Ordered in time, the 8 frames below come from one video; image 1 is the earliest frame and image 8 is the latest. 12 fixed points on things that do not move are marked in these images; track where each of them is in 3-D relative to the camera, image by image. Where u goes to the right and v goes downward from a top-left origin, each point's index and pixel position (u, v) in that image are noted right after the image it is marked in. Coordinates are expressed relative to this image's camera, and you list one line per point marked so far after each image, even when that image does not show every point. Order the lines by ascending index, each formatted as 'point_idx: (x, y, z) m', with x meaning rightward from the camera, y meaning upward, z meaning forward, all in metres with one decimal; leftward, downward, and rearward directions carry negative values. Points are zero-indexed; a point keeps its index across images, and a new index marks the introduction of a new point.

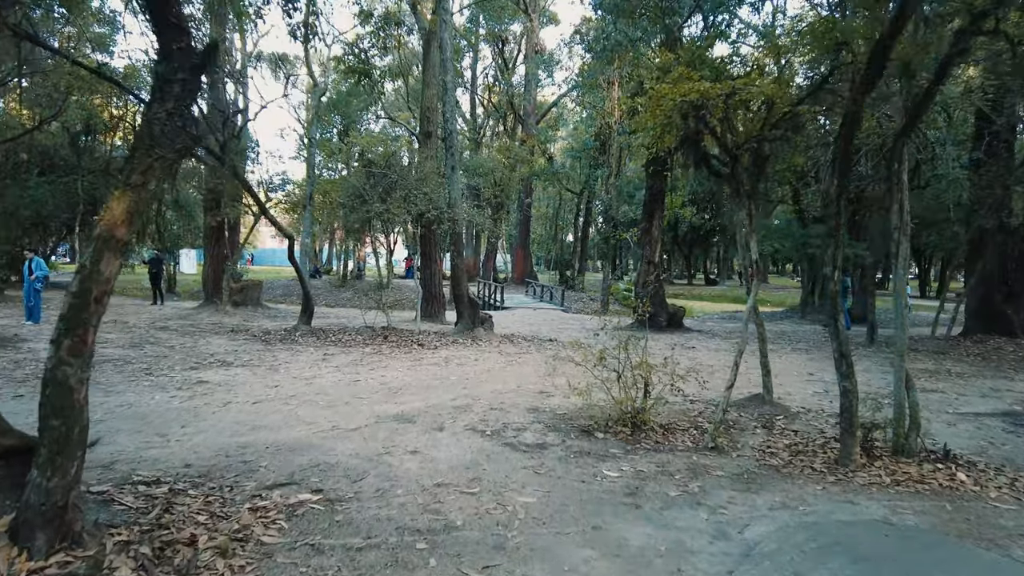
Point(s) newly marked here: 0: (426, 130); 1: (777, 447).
0: (-1.8, +3.3, +13.8) m
1: (+2.1, -1.3, +5.2) m
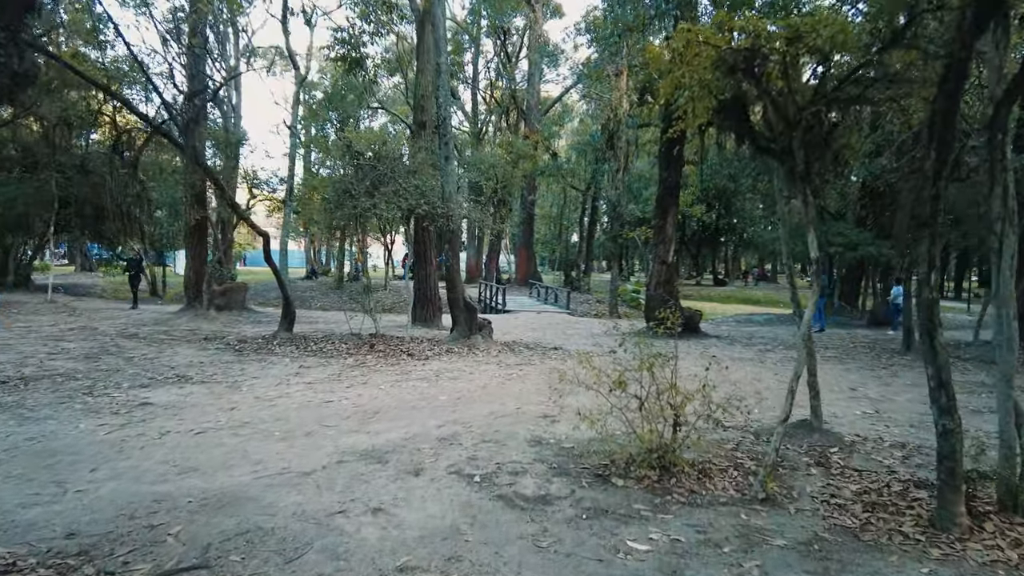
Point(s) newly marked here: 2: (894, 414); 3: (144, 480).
0: (-1.8, +3.2, +12.7) m
1: (+2.1, -1.3, +4.1) m
2: (+3.9, -1.3, +6.7) m
3: (-2.3, -1.2, +4.1) m
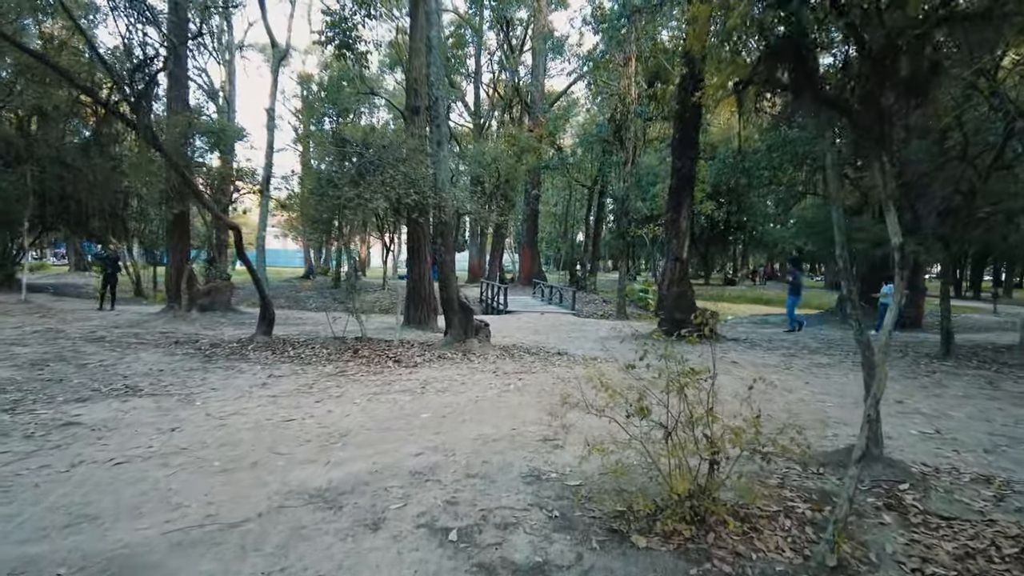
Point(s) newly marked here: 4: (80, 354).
0: (-1.7, +3.2, +11.8) m
1: (+2.0, -1.3, +3.1) m
2: (+3.8, -1.2, +5.7) m
3: (-2.3, -1.2, +3.1) m
4: (-5.9, -0.9, +9.0) m
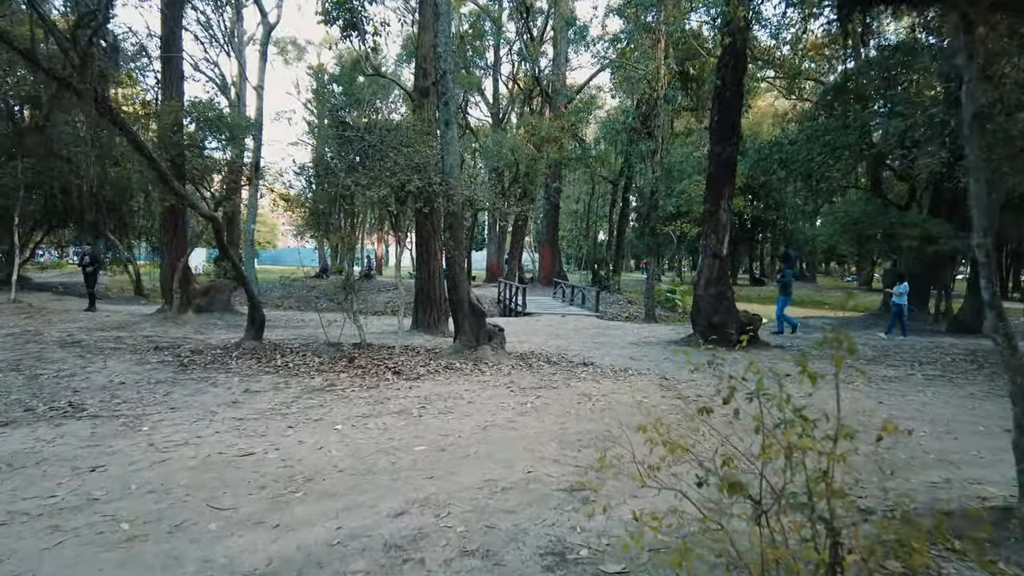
0: (-1.4, +3.2, +10.6) m
1: (+2.0, -1.3, +1.8) m
2: (+3.9, -1.3, +4.3) m
3: (-2.3, -1.2, +2.0) m
4: (-5.6, -0.9, +8.0) m
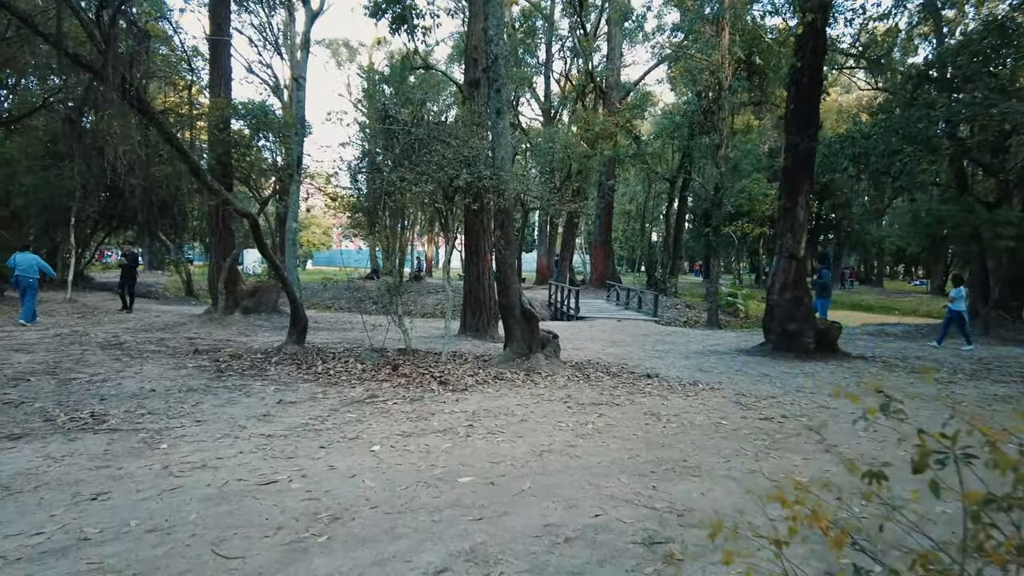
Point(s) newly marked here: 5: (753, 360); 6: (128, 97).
0: (-0.6, +3.2, +10.0) m
1: (+2.2, -1.3, +1.0) m
2: (+4.3, -1.3, +3.4) m
3: (-2.1, -1.2, +1.5) m
4: (-5.0, -0.9, +7.7) m
5: (+3.5, -1.0, +9.6) m
6: (-4.0, +2.0, +6.9) m
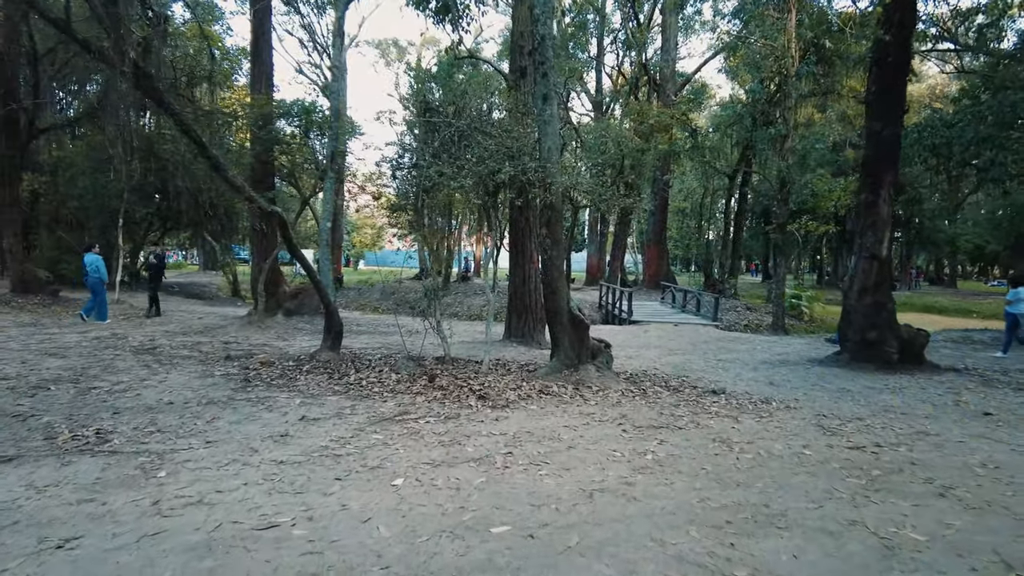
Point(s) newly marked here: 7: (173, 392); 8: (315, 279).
0: (+0.1, +3.2, +9.3) m
1: (+2.2, -1.4, +0.2) m
2: (+4.4, -1.4, +2.3) m
3: (-2.1, -1.2, +1.0) m
4: (-4.5, -0.9, +7.4) m
5: (+4.1, -1.1, +8.6) m
6: (-3.5, +1.9, +6.5) m
7: (-3.2, -1.0, +6.4) m
8: (-2.4, +0.1, +8.2) m
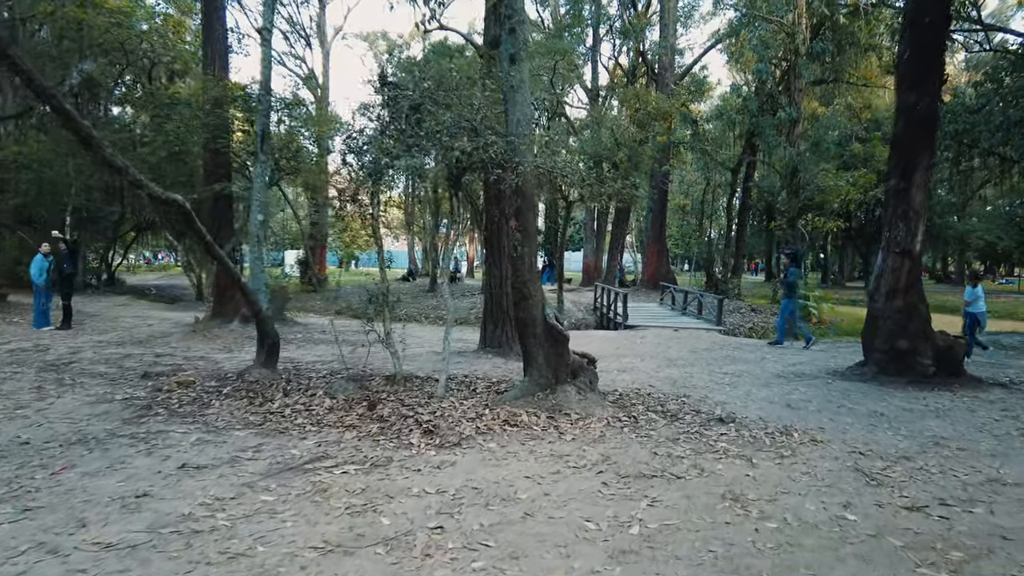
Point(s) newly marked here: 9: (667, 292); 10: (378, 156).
0: (-0.3, +3.1, +8.1) m
1: (+1.8, -1.4, -1.1) m
2: (+4.1, -1.4, +1.0) m
3: (-2.4, -1.3, -0.3) m
4: (-4.8, -1.0, +6.1) m
5: (+3.8, -1.1, +7.3) m
6: (-3.9, +1.9, +5.2) m
7: (-3.6, -1.0, +5.1) m
8: (-2.7, +0.1, +6.9) m
9: (+4.6, -0.1, +19.7) m
10: (-1.1, +1.2, +6.2) m
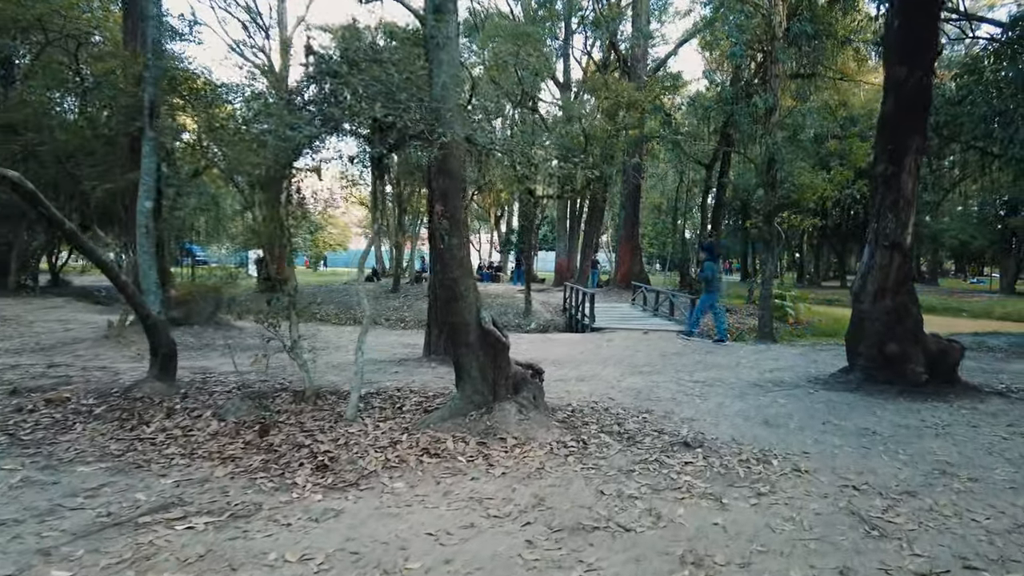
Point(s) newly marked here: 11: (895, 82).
0: (-0.9, +3.1, +7.1) m
1: (+1.5, -1.4, -2.0) m
2: (+3.7, -1.4, +0.2) m
3: (-2.8, -1.3, -1.4) m
4: (-5.4, -1.0, +5.0) m
5: (+3.2, -1.1, +6.4) m
6: (-4.4, +1.9, +4.1) m
7: (-4.1, -1.0, +4.0) m
8: (-3.3, +0.1, +5.9) m
9: (+3.6, -0.1, +18.8) m
10: (-1.7, +1.2, +5.2) m
11: (+3.9, +2.1, +6.8) m
